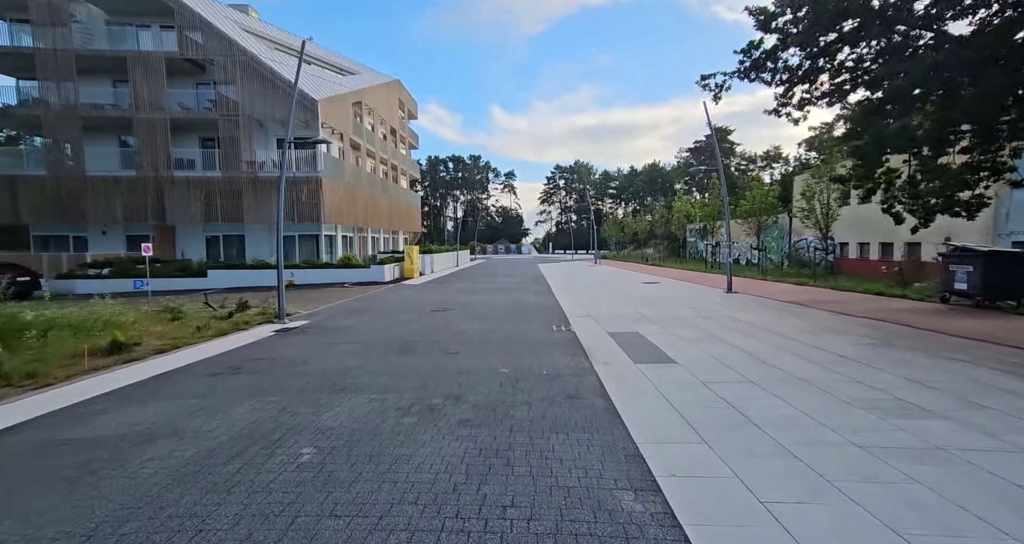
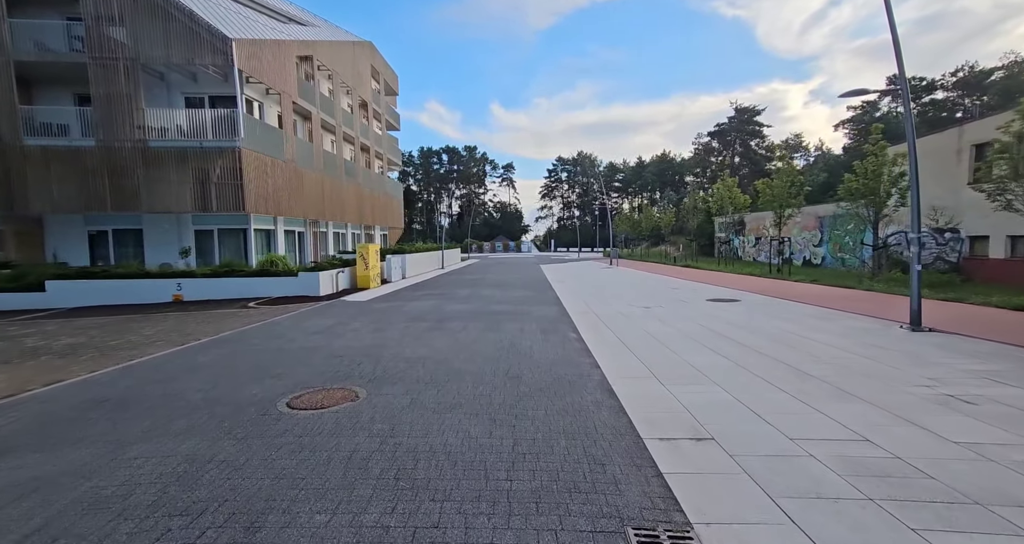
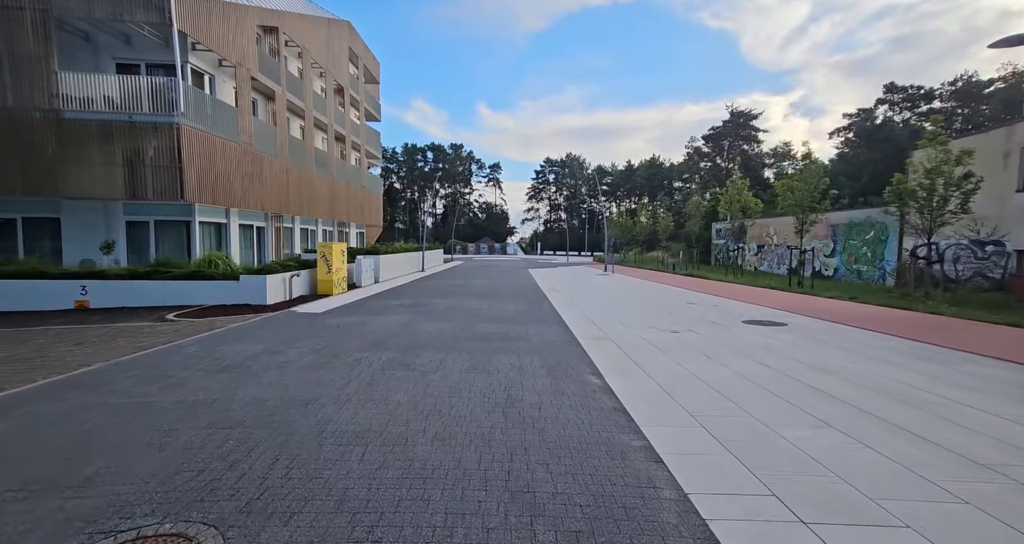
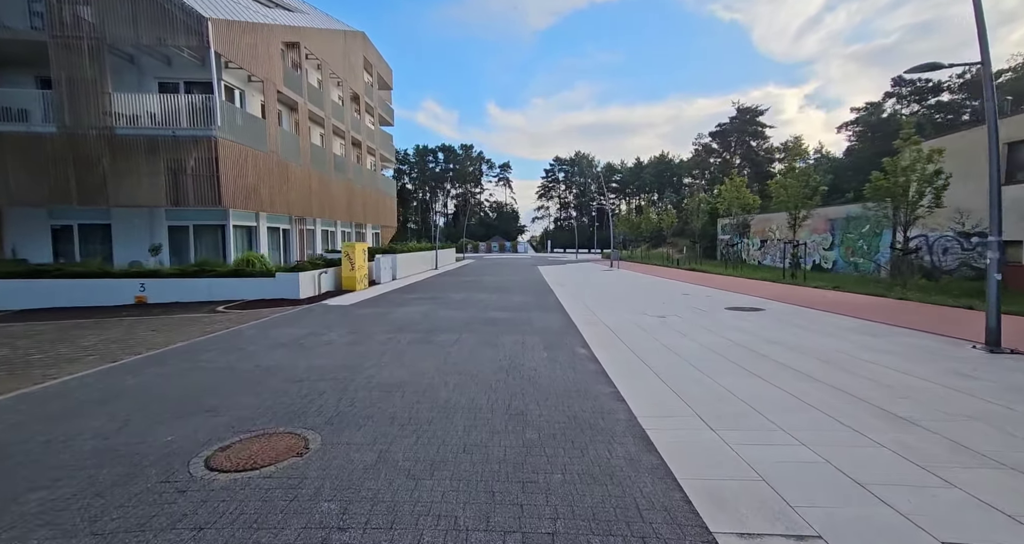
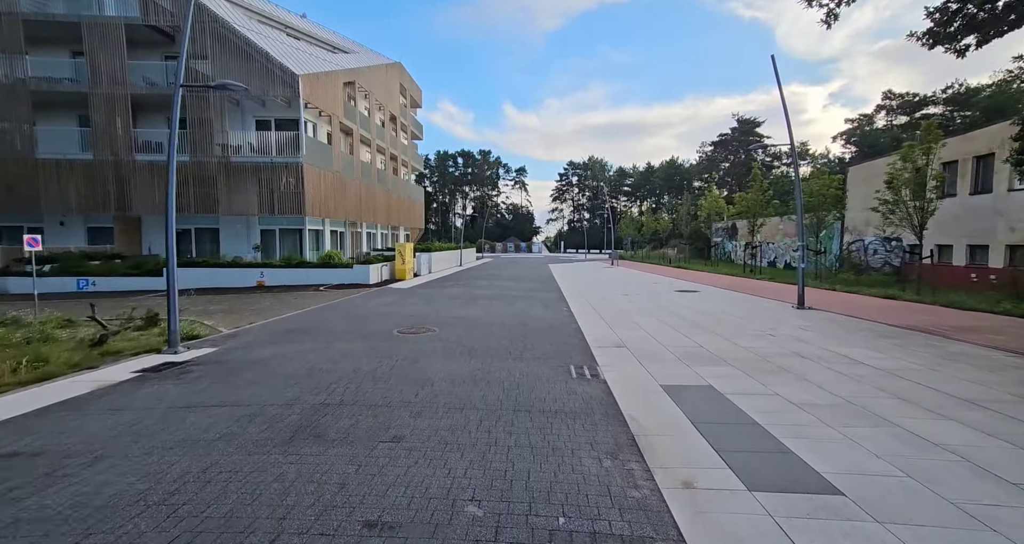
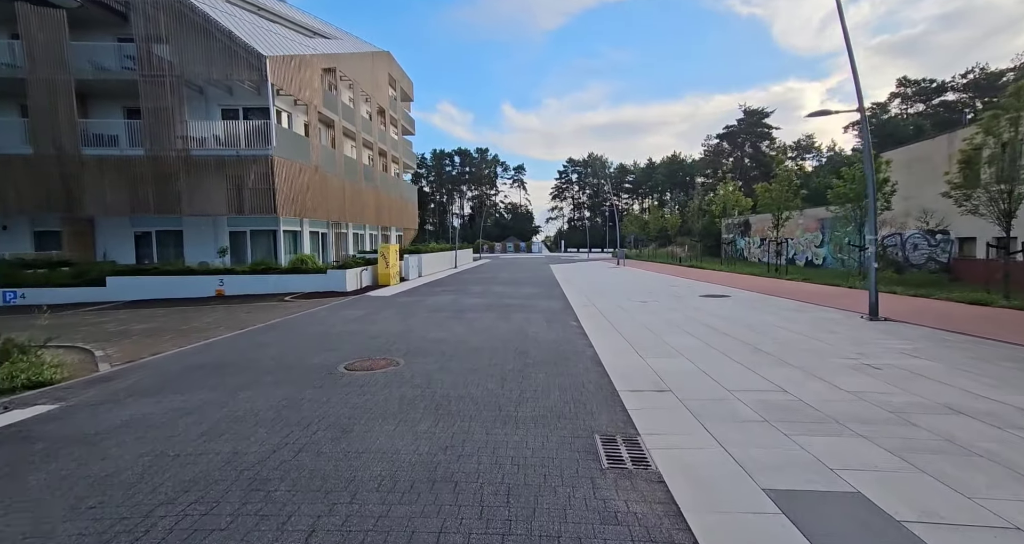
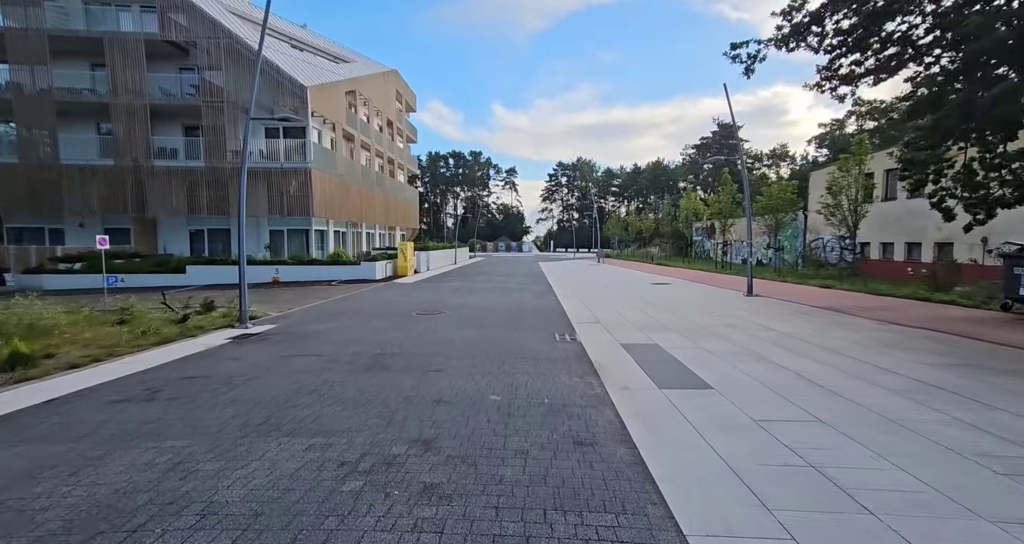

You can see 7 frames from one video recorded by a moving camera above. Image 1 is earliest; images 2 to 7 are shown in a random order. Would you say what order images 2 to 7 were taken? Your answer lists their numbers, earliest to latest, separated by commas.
7, 5, 6, 2, 4, 3
